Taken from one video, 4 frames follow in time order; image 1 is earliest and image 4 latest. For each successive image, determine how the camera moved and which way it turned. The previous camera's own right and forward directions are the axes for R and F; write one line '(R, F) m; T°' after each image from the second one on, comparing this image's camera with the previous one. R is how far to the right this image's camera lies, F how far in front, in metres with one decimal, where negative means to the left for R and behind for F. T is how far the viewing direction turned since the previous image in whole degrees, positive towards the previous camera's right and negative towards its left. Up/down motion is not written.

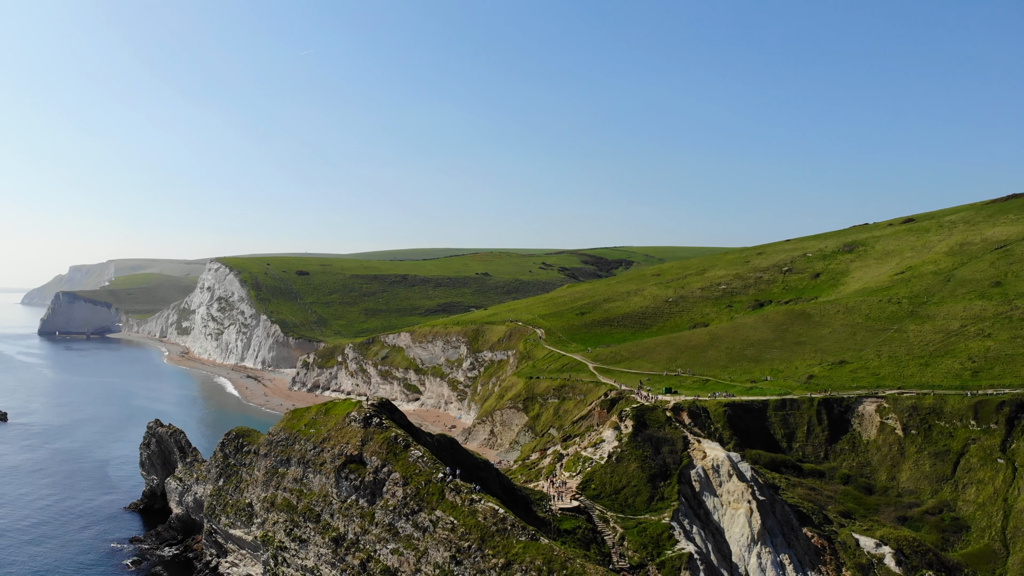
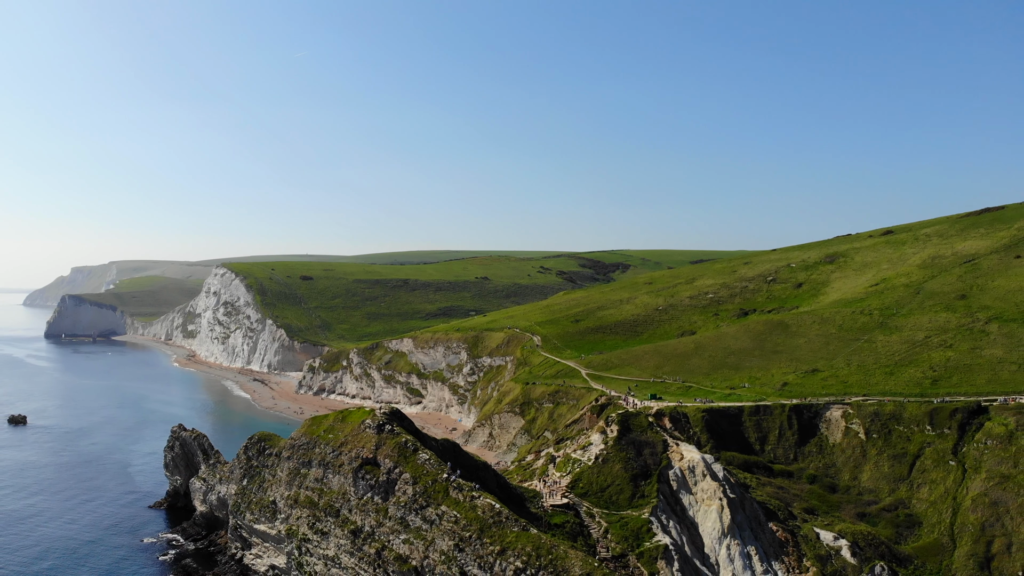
(+0.2, -4.5) m; 0°
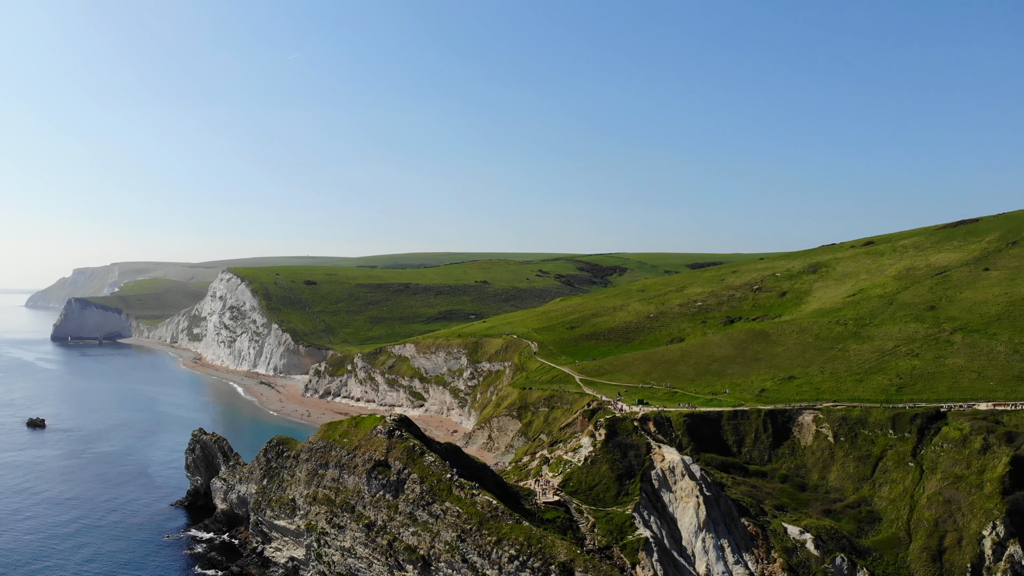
(+0.3, -4.5) m; 0°
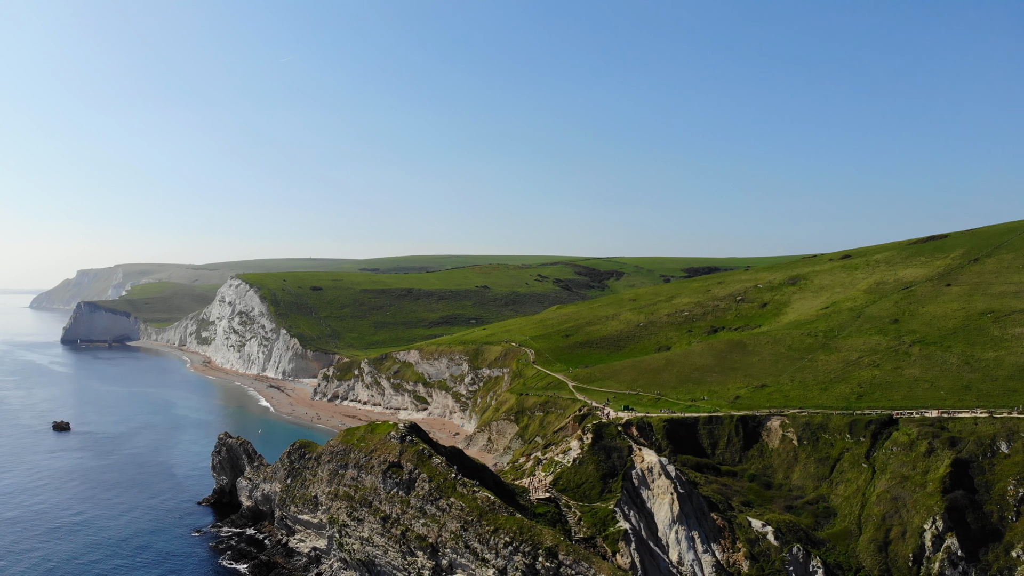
(+0.3, -6.5) m; 0°
